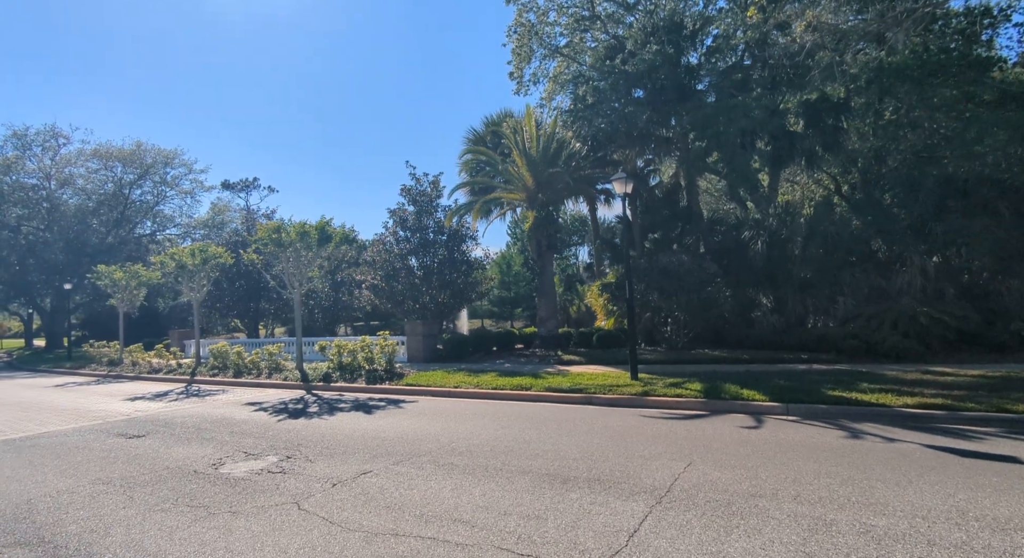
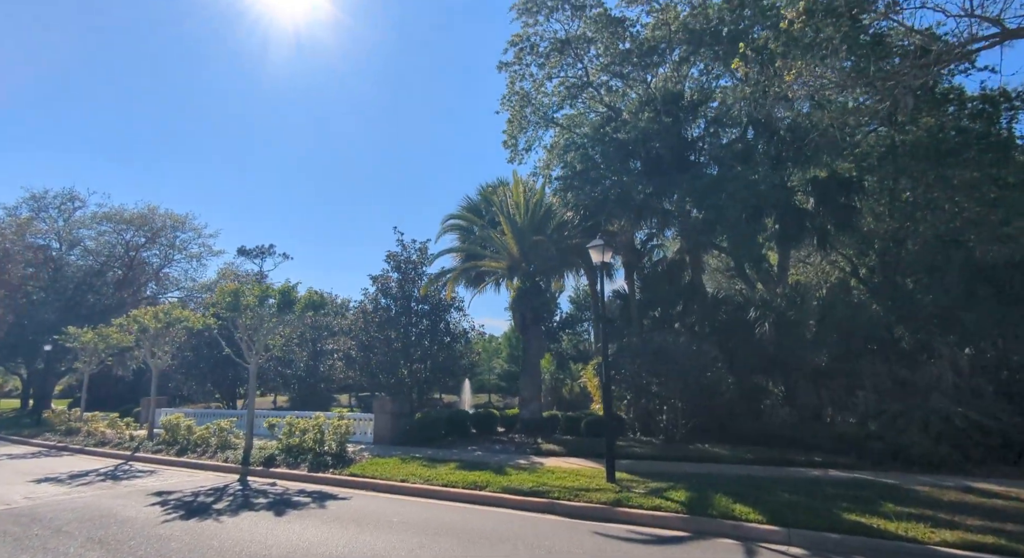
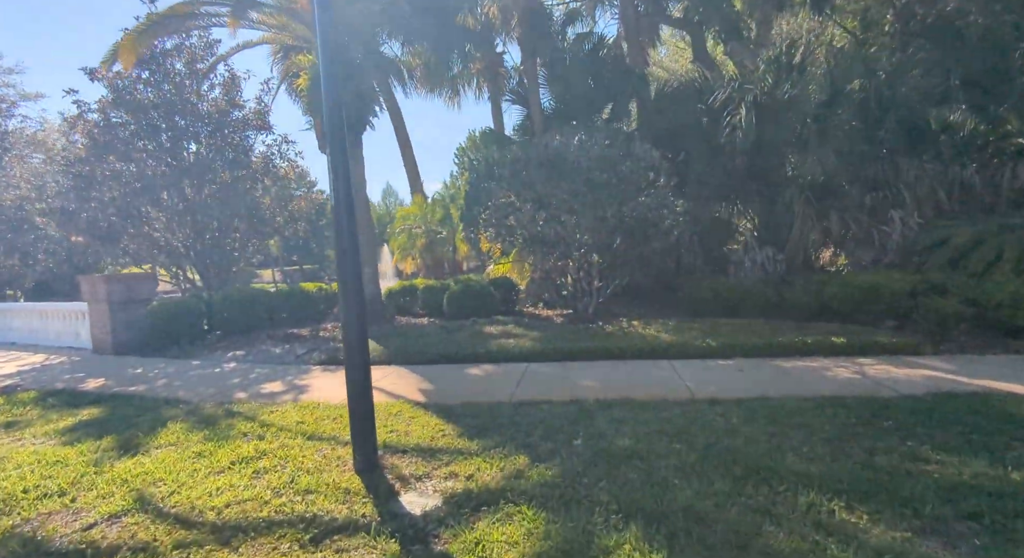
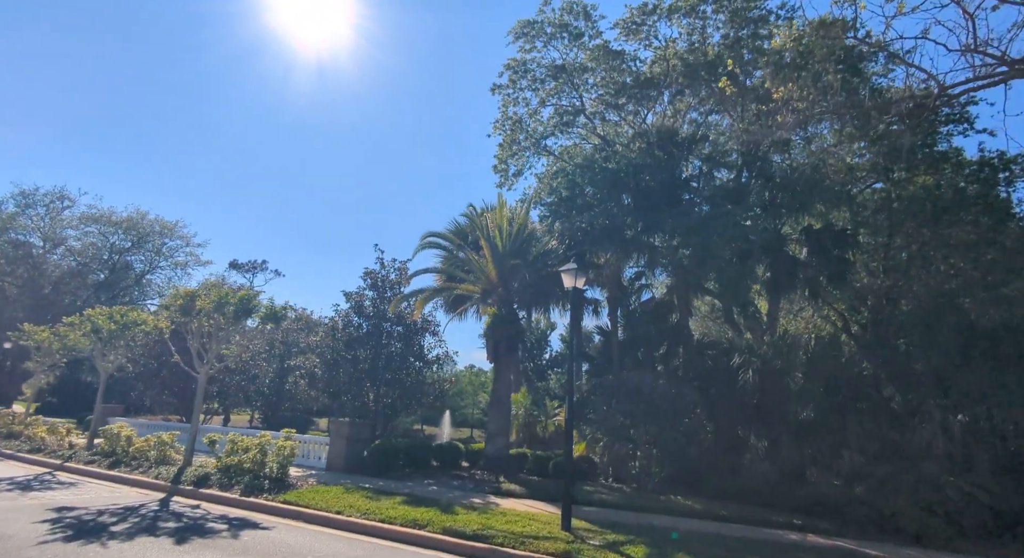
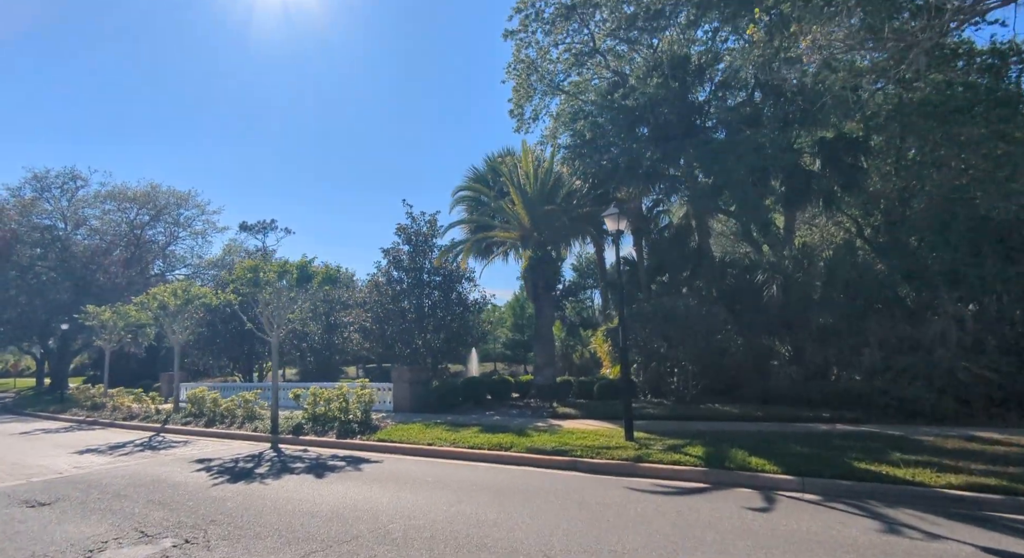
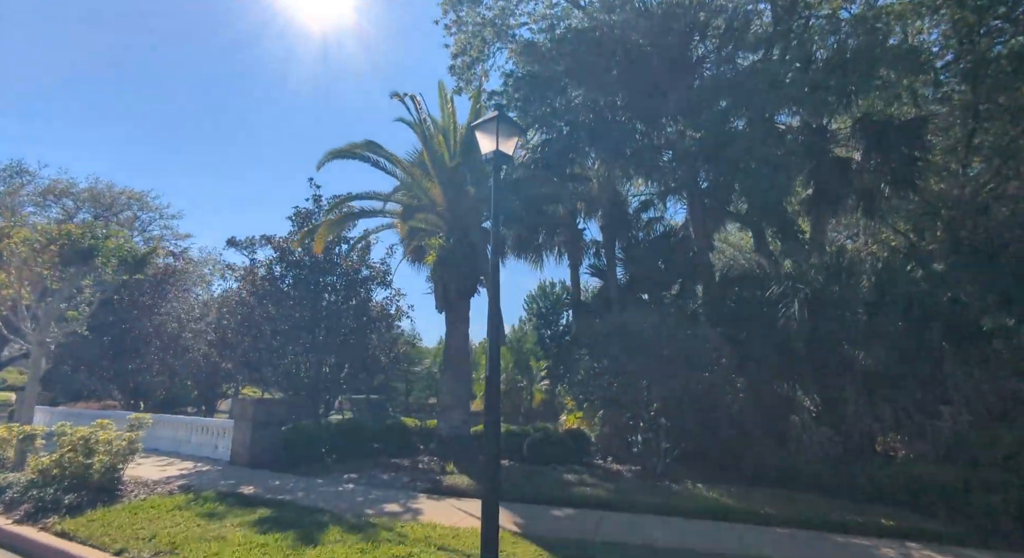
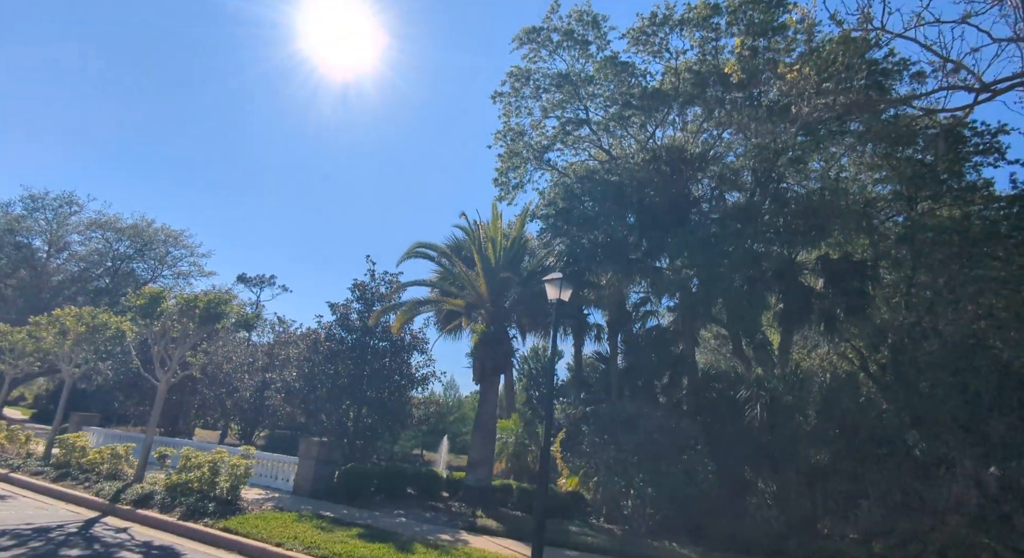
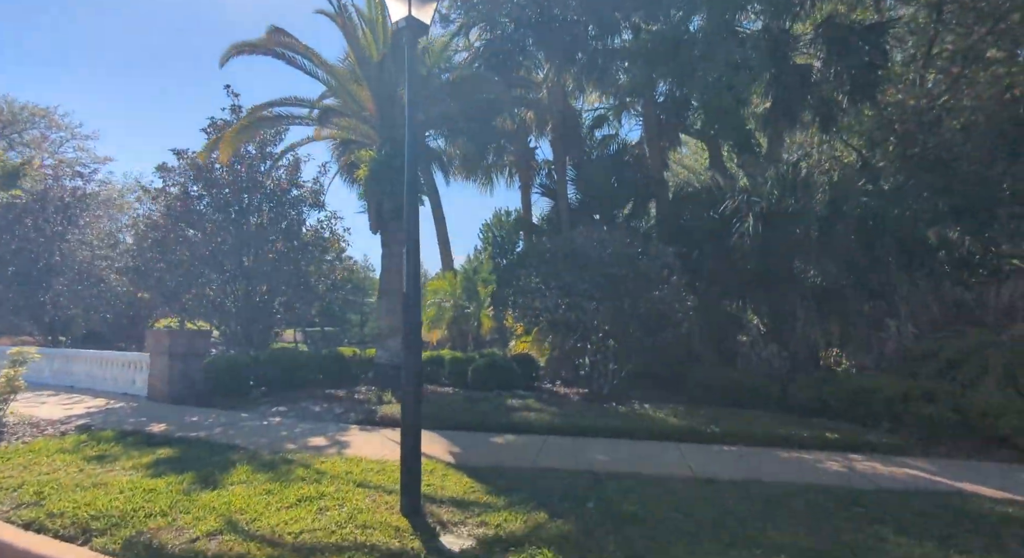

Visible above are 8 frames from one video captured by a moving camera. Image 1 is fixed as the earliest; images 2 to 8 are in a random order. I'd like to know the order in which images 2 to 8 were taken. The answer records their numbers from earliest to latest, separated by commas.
5, 2, 4, 7, 6, 8, 3
